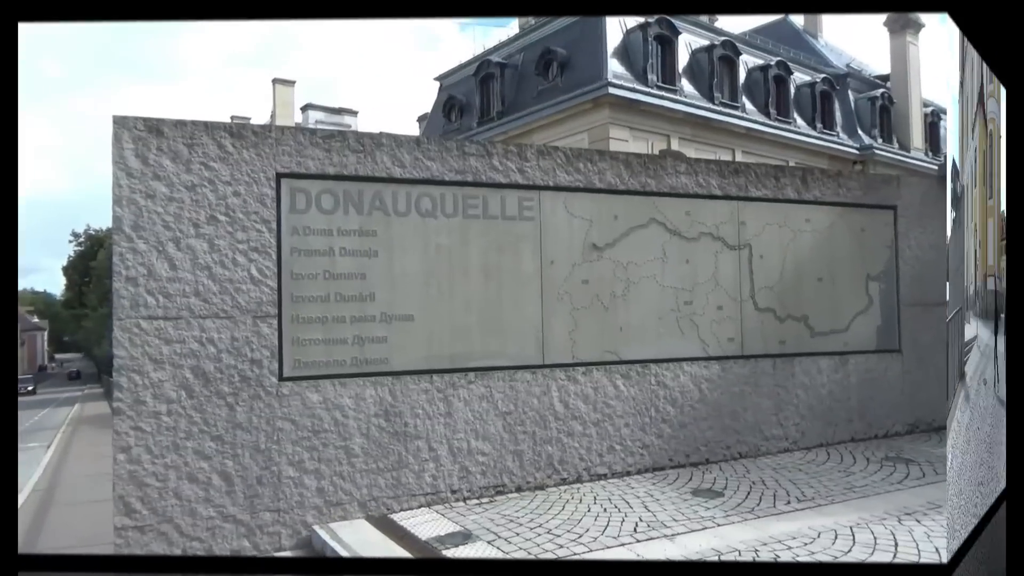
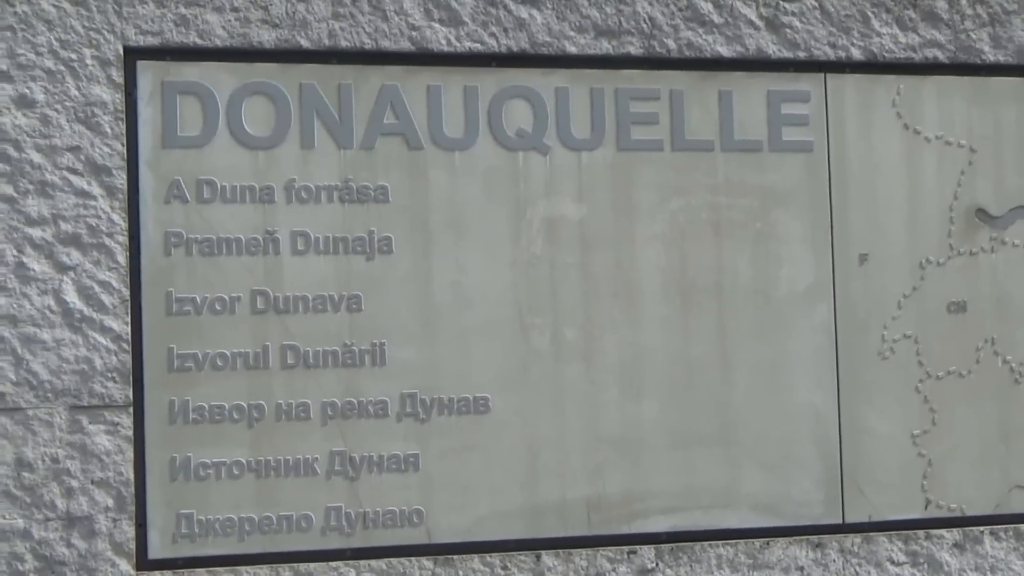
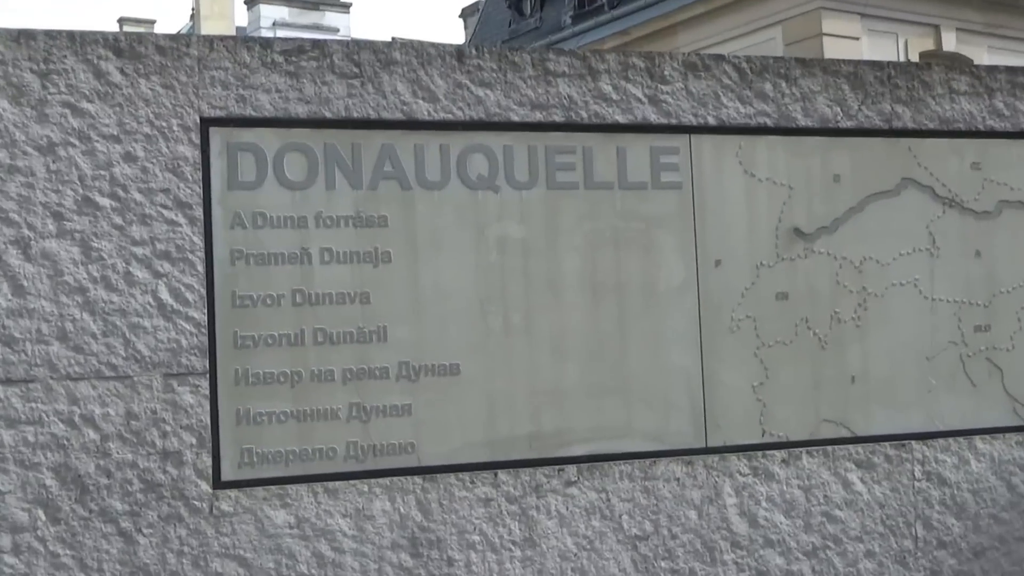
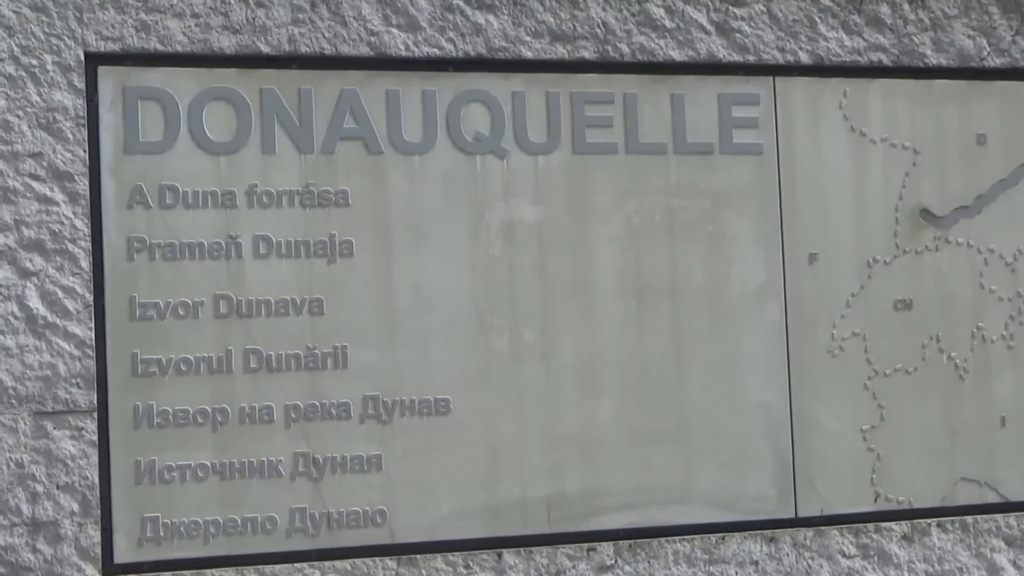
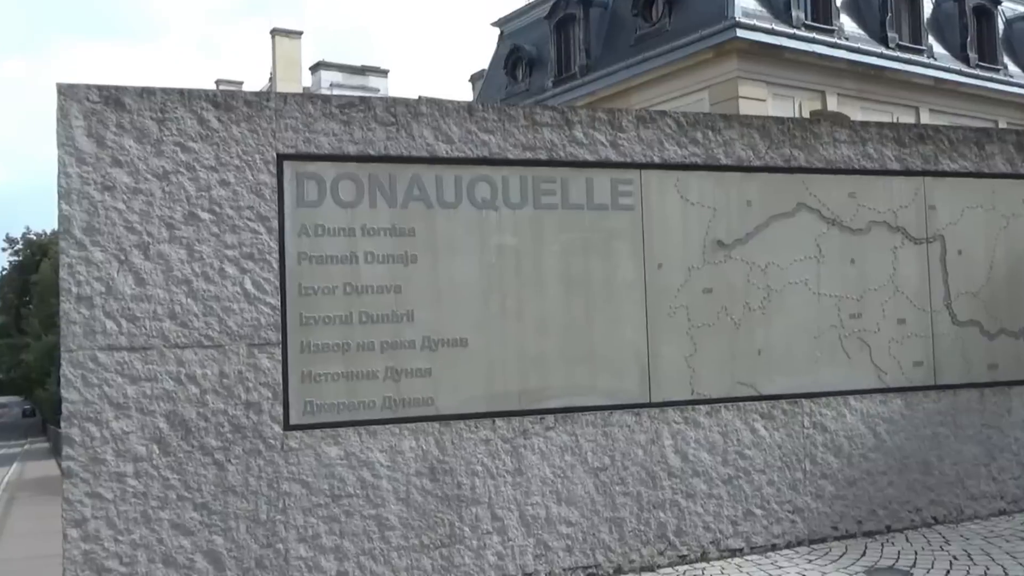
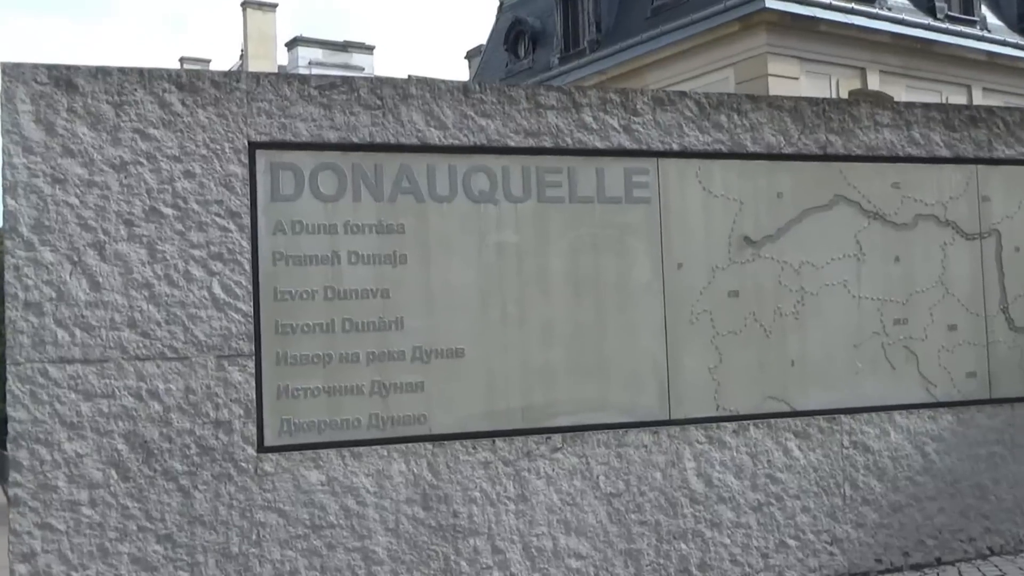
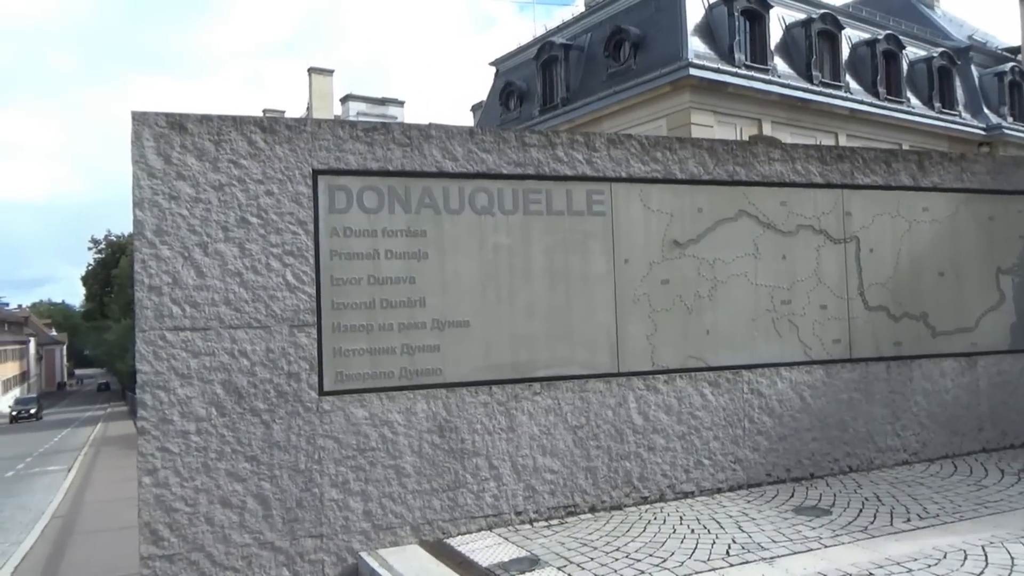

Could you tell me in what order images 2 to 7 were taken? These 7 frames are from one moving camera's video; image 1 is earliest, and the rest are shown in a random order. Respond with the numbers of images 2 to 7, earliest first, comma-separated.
7, 5, 6, 3, 4, 2
